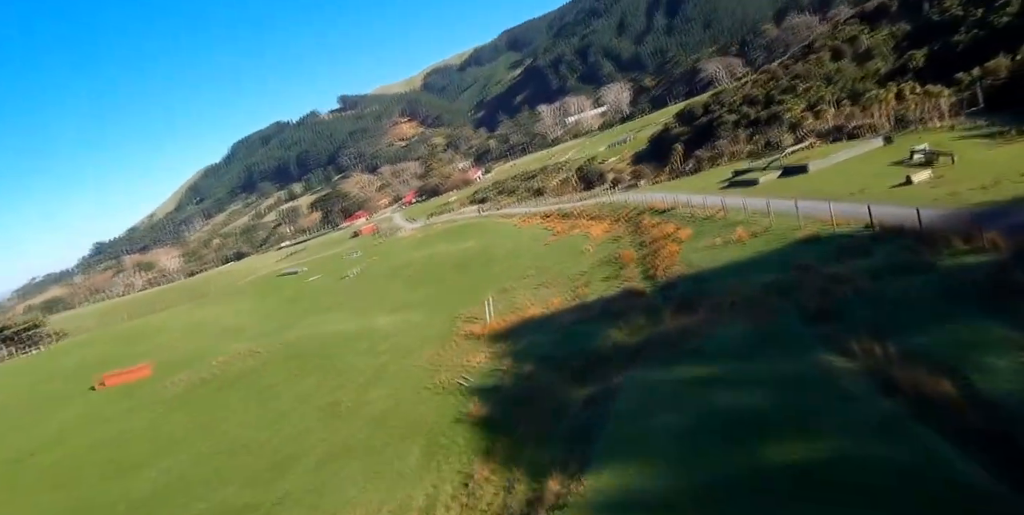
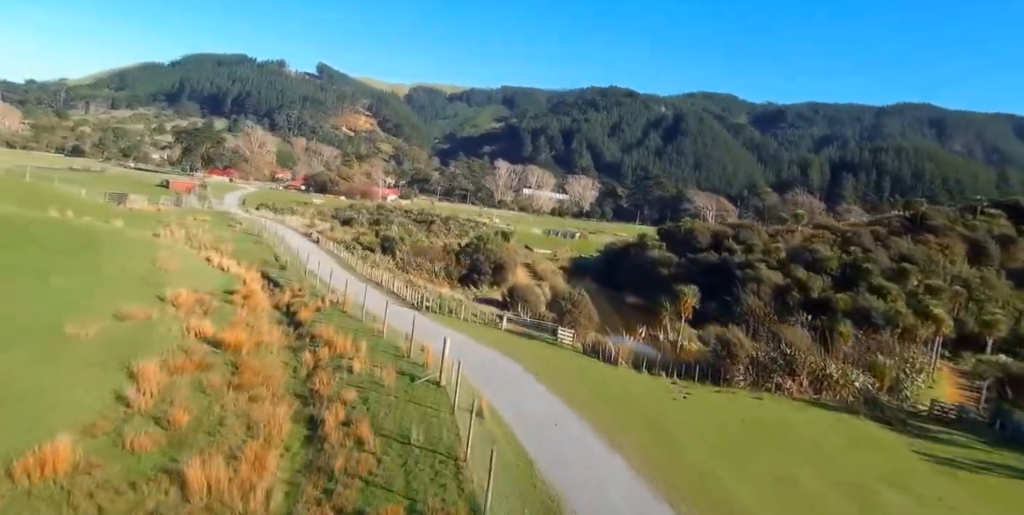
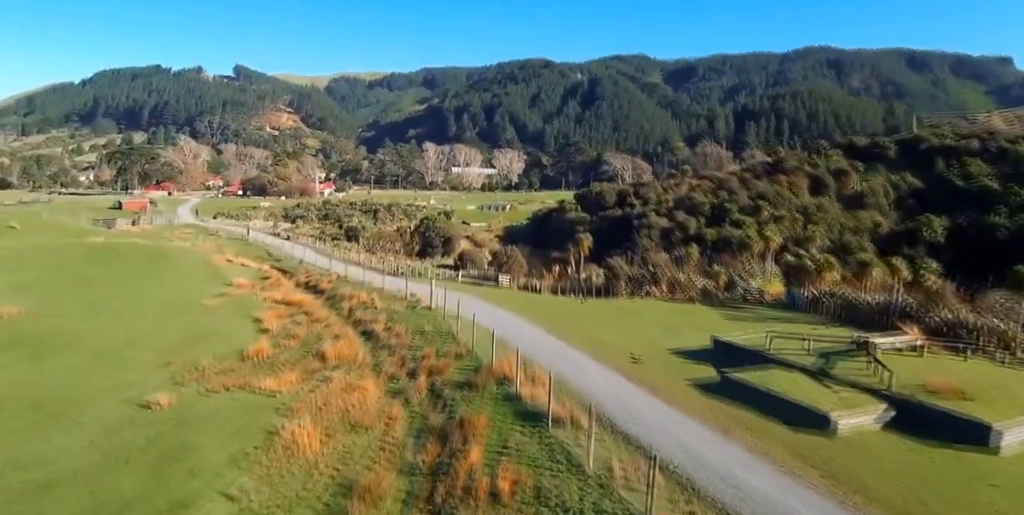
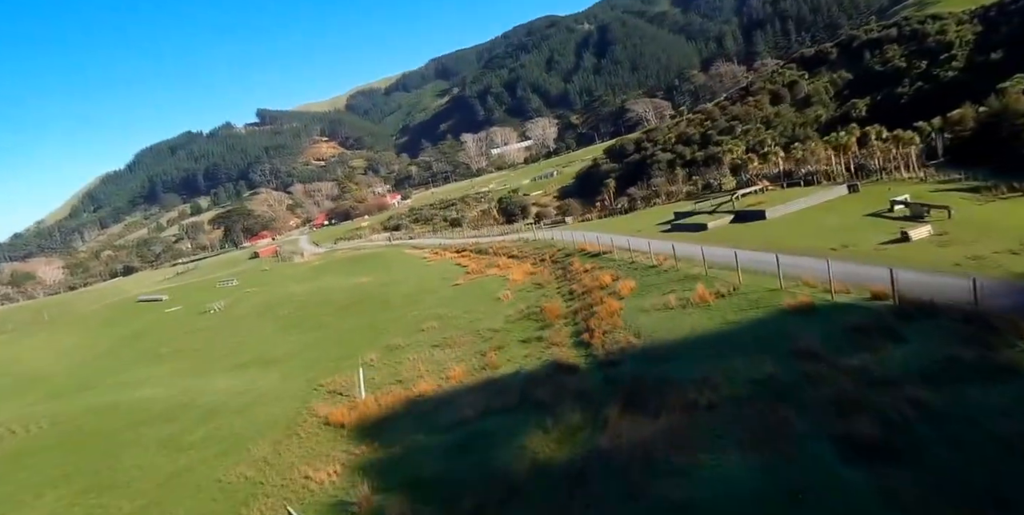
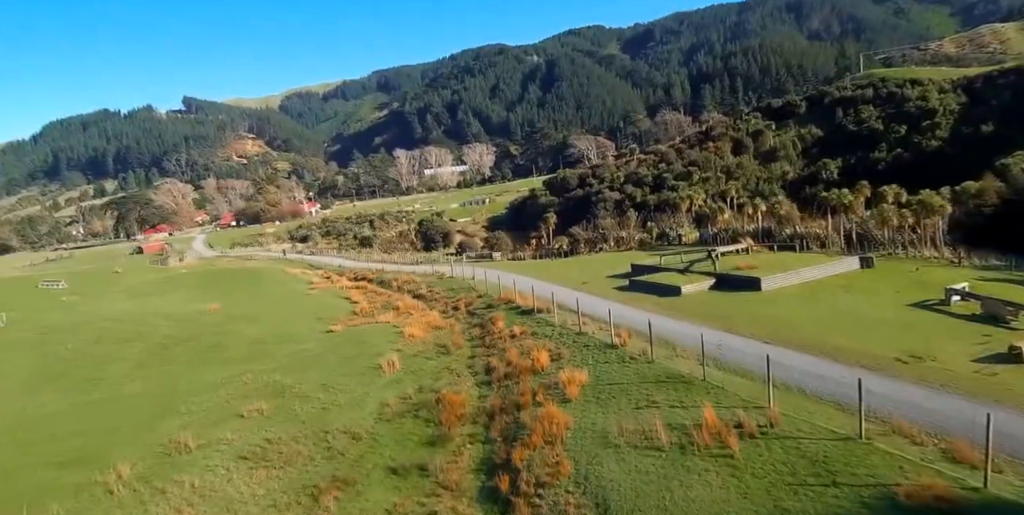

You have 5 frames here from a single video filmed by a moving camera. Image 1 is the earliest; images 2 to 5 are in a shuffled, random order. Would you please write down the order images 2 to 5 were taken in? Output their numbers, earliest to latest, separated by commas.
4, 5, 3, 2
